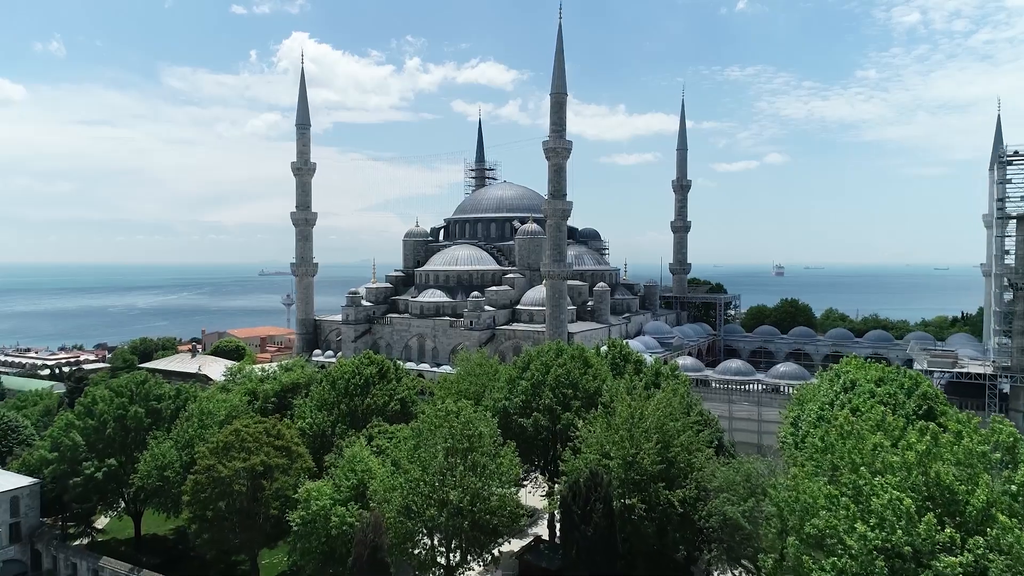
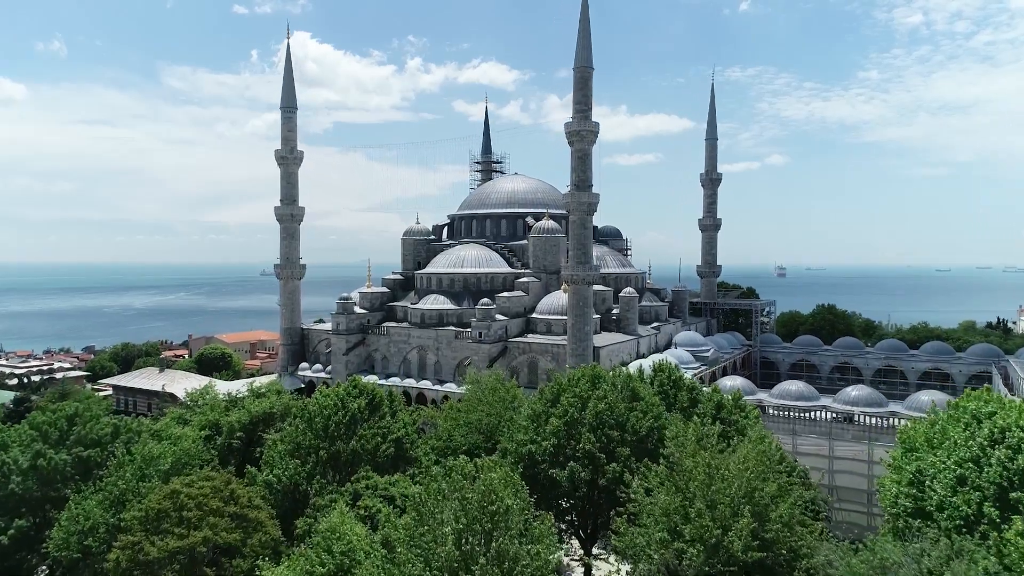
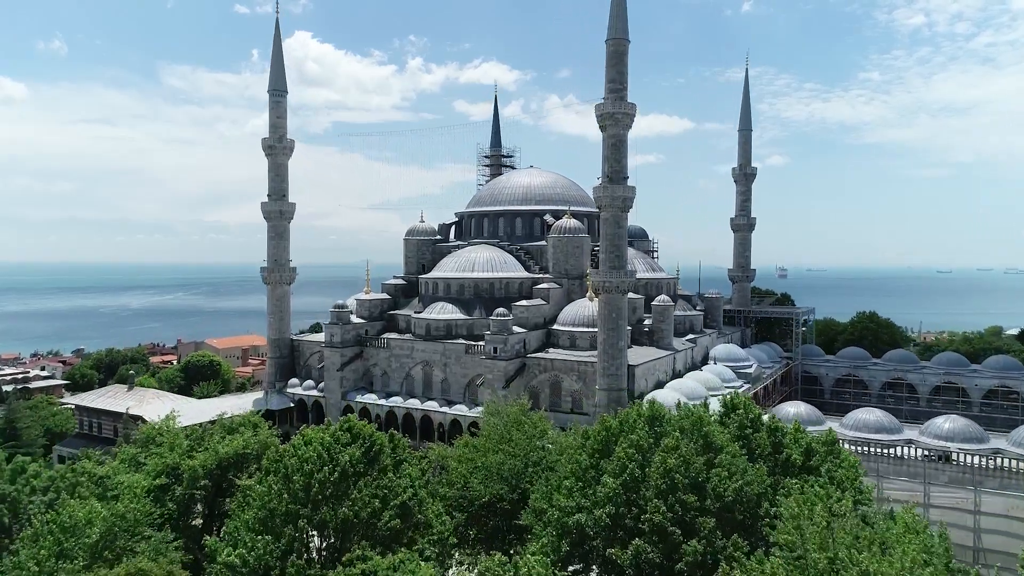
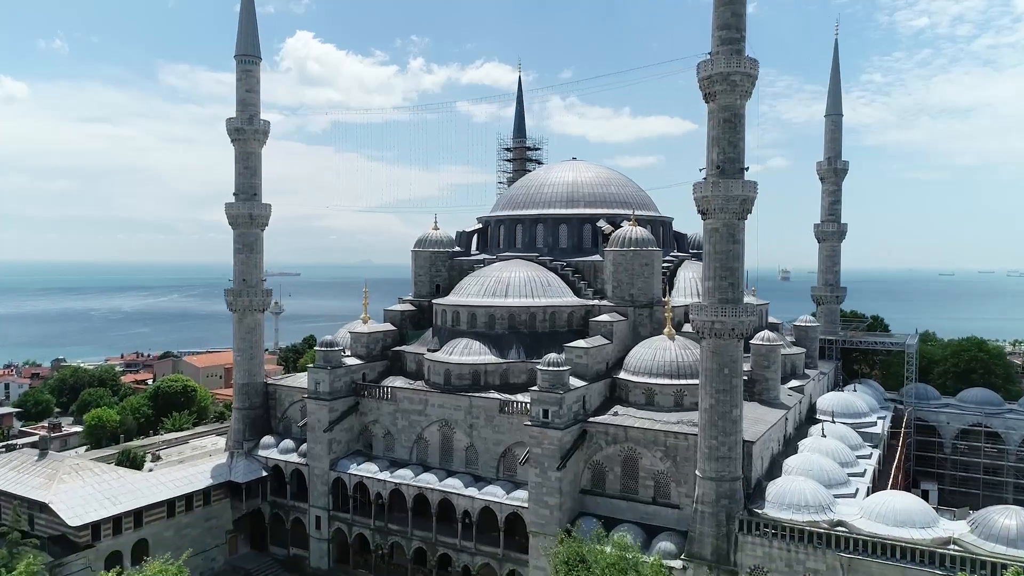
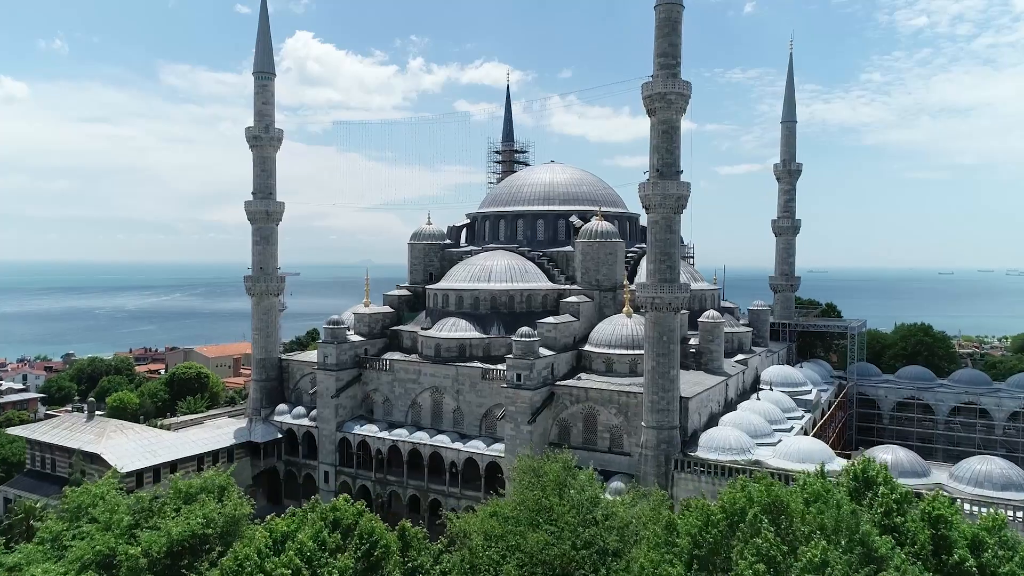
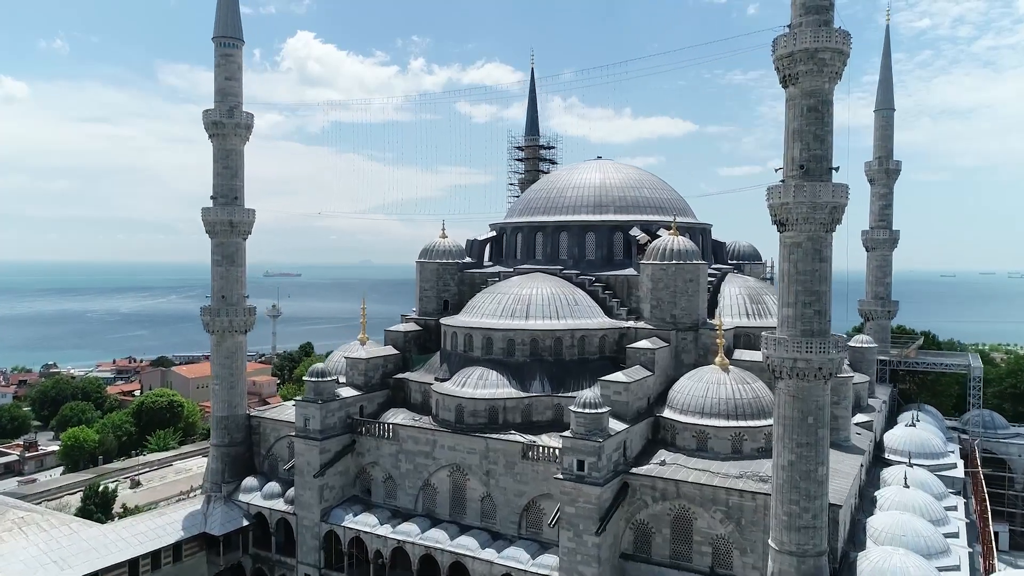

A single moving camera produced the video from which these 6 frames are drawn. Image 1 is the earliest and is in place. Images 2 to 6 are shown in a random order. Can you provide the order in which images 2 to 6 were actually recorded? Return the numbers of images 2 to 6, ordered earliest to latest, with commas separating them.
2, 3, 5, 4, 6
